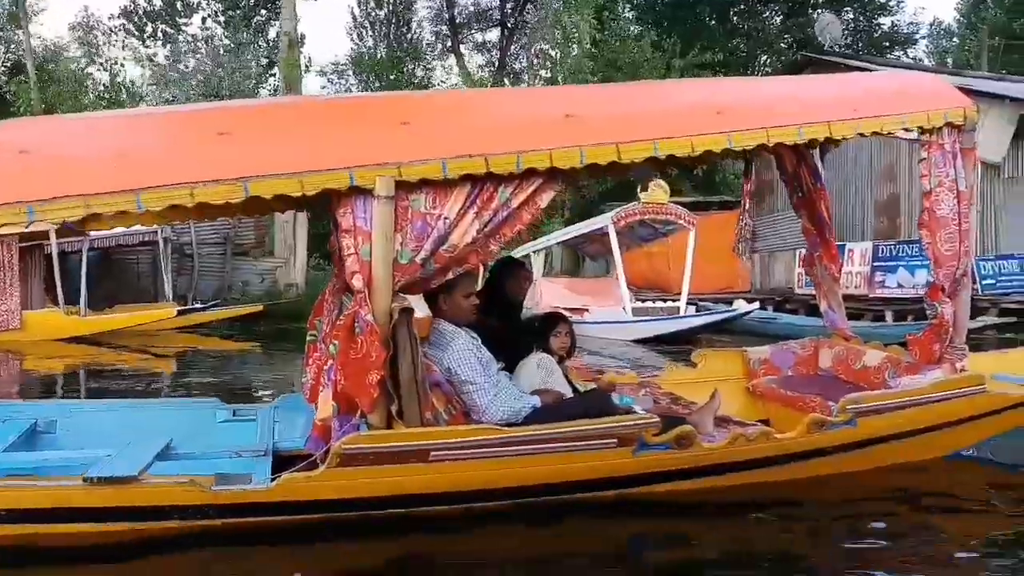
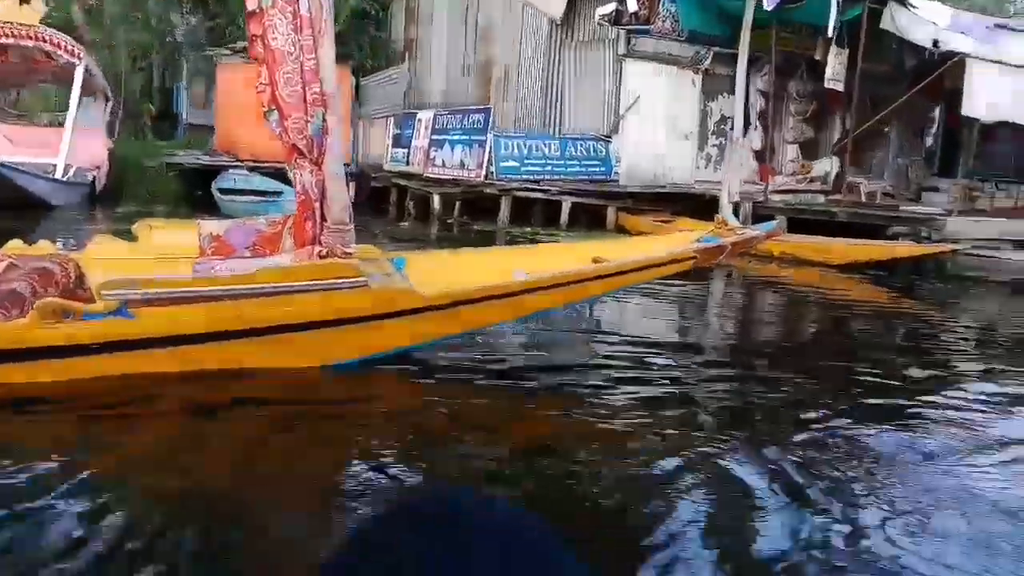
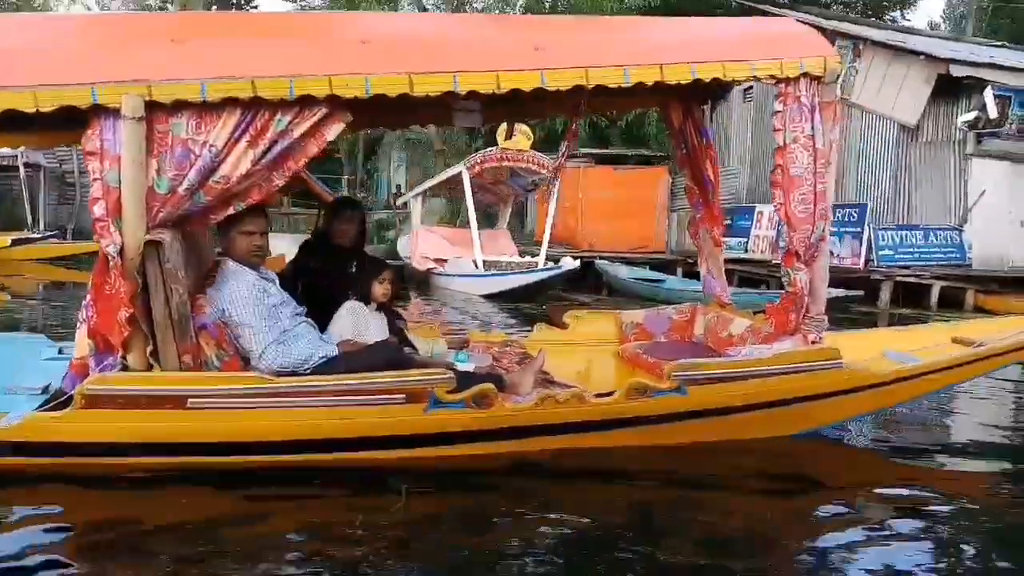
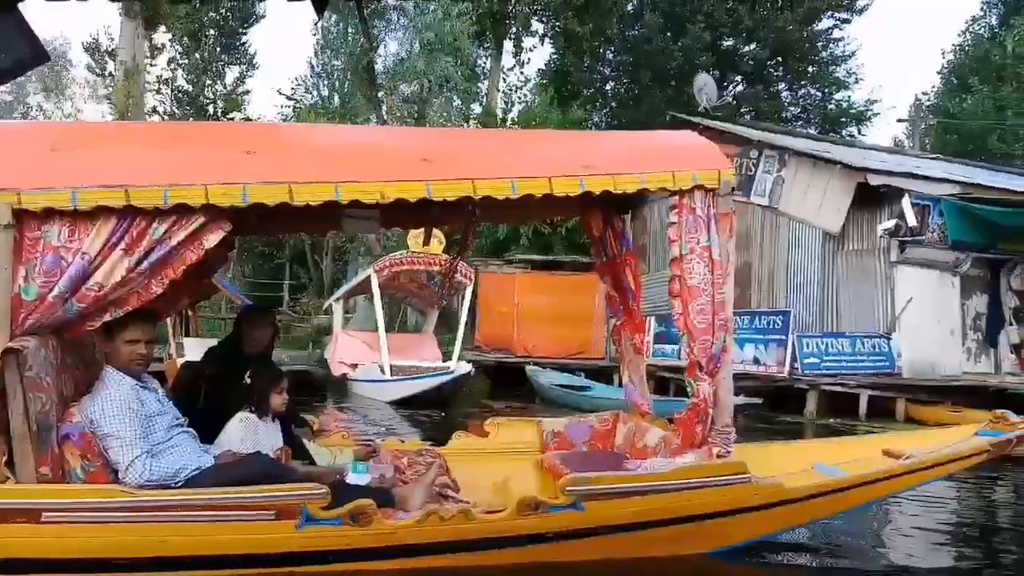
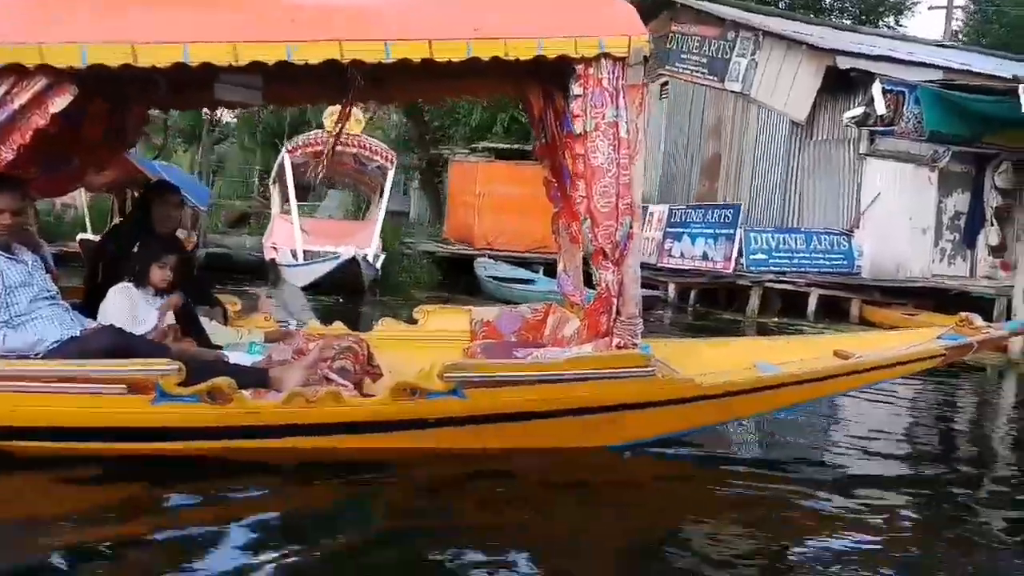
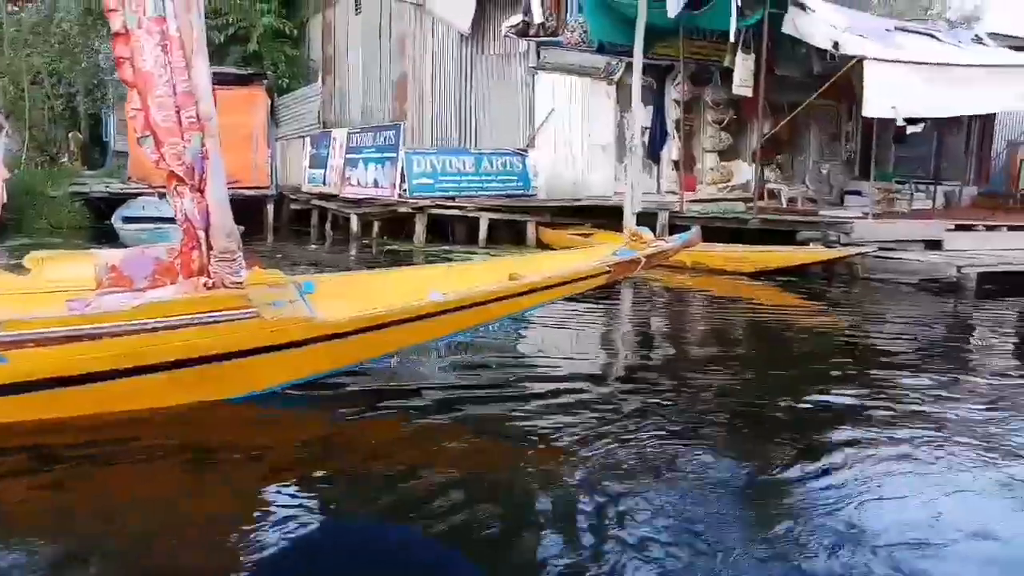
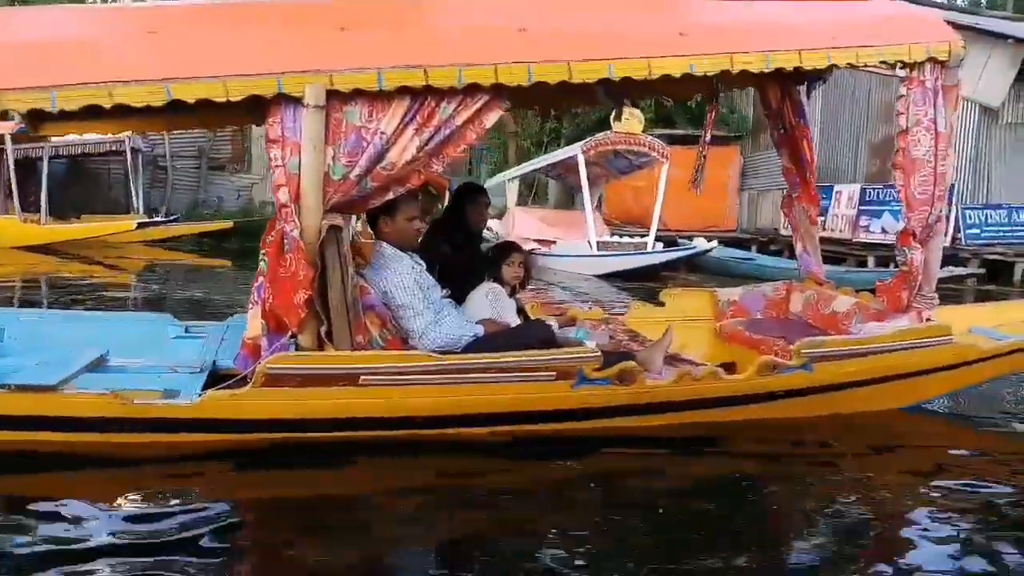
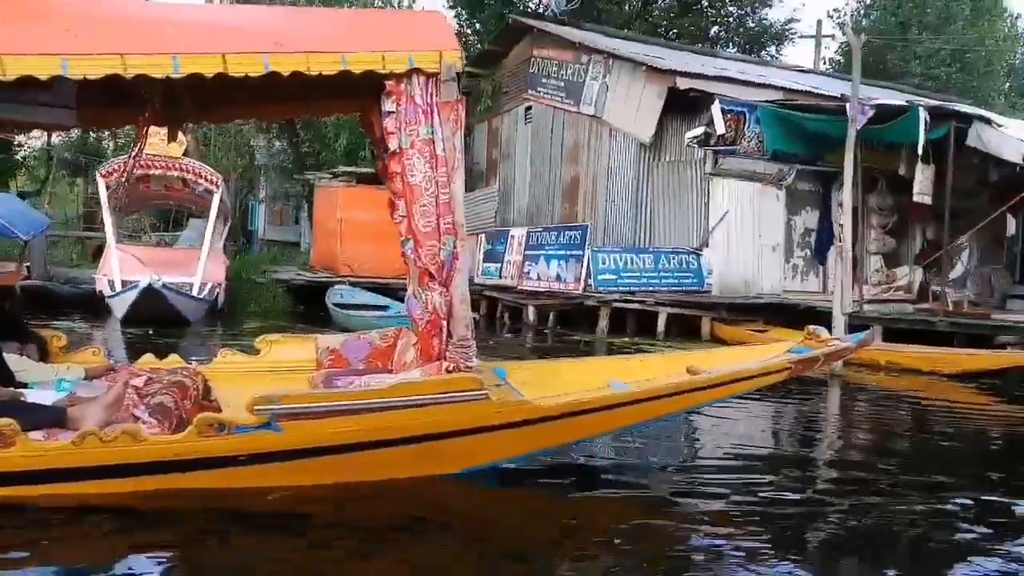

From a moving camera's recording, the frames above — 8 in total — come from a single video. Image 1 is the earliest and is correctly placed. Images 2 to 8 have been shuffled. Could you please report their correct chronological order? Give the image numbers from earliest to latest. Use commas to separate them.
7, 3, 4, 5, 8, 2, 6
